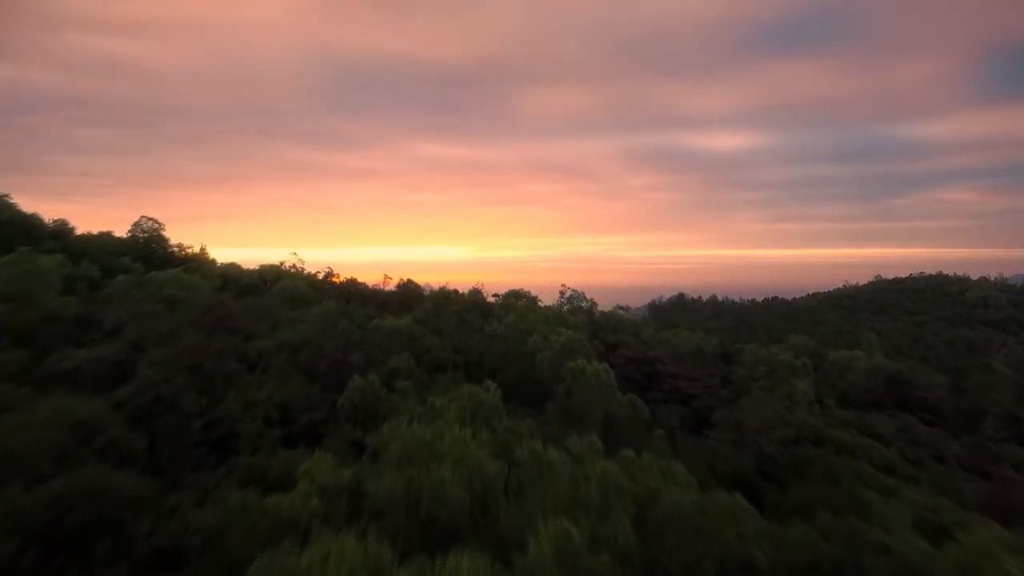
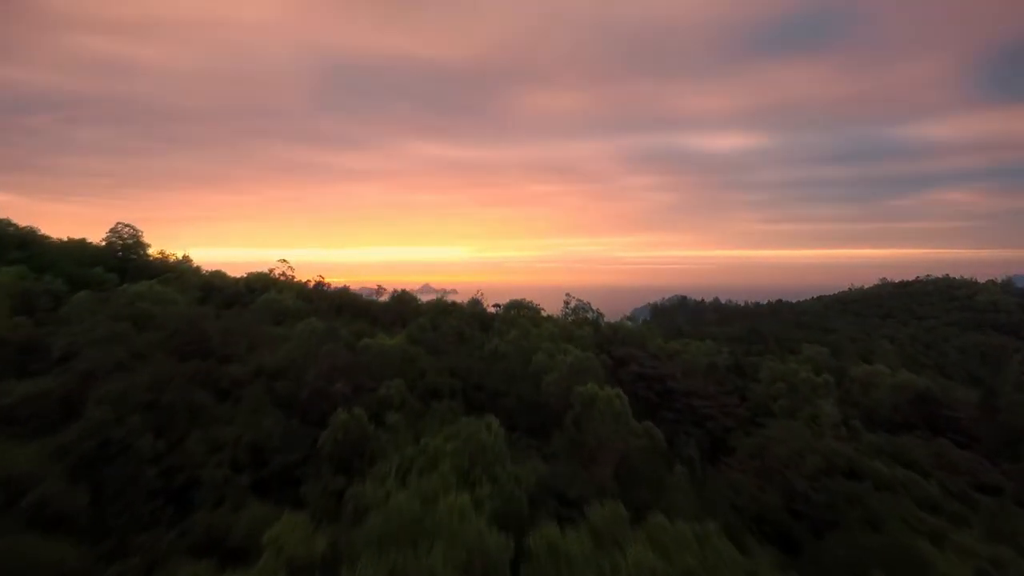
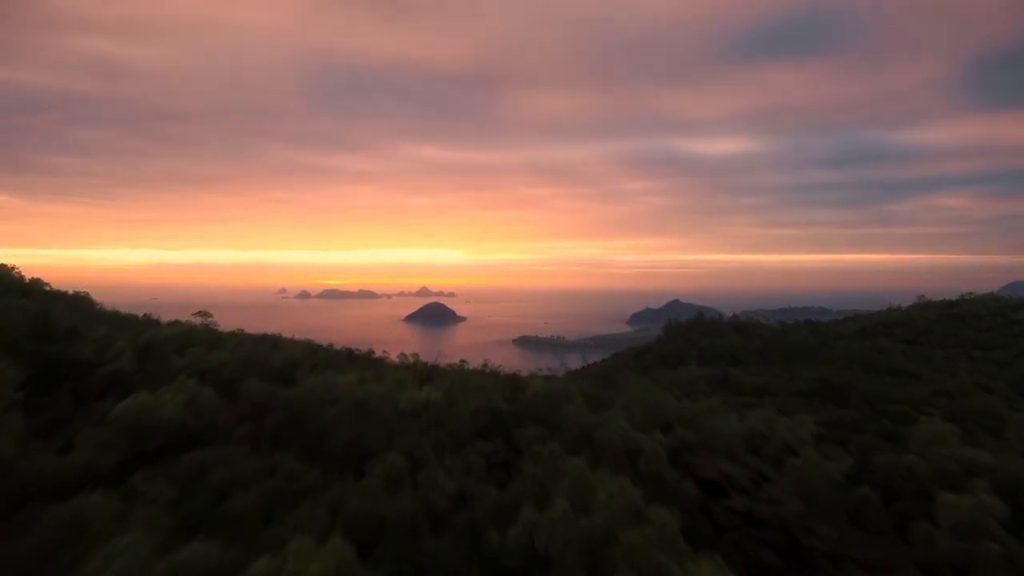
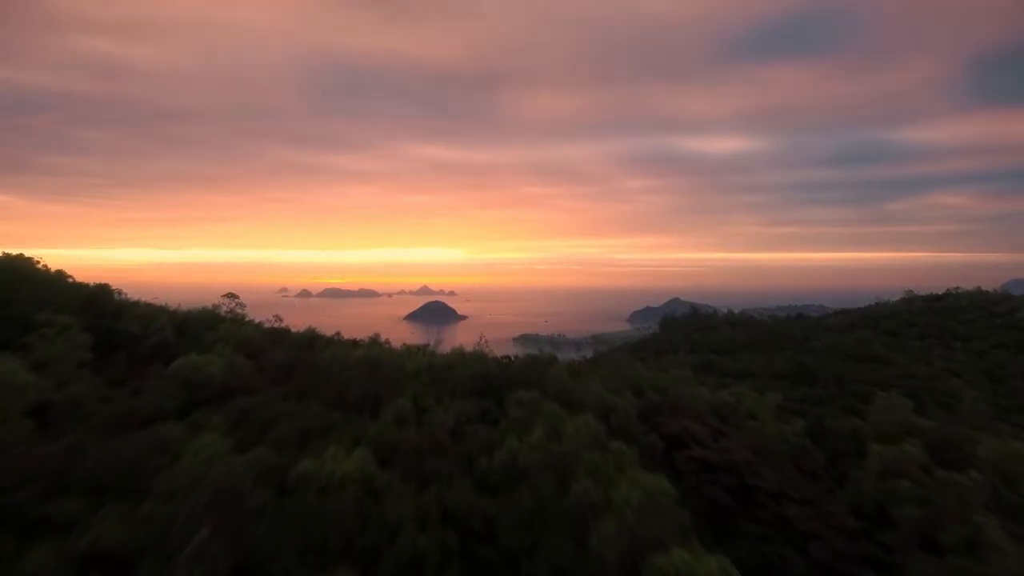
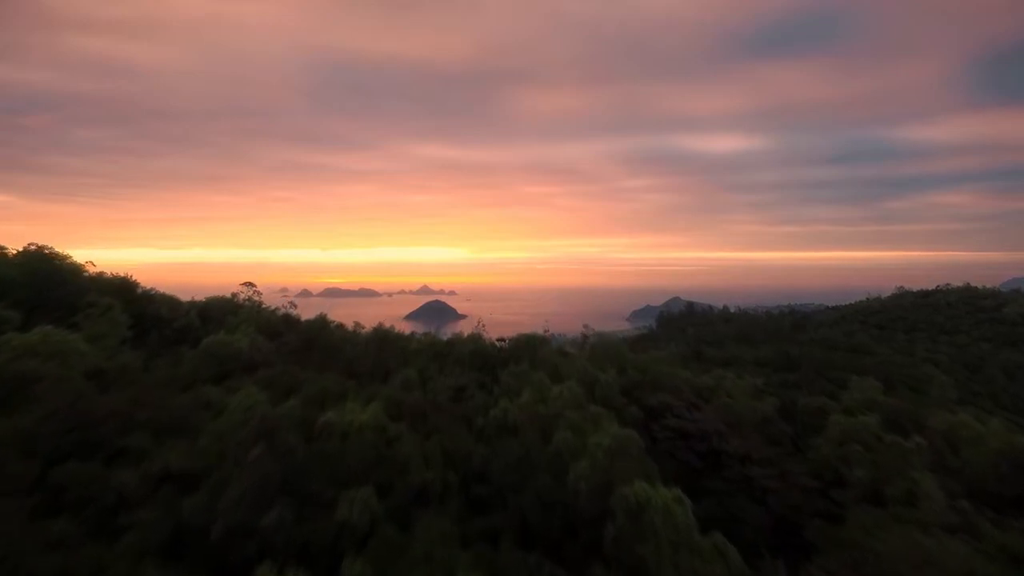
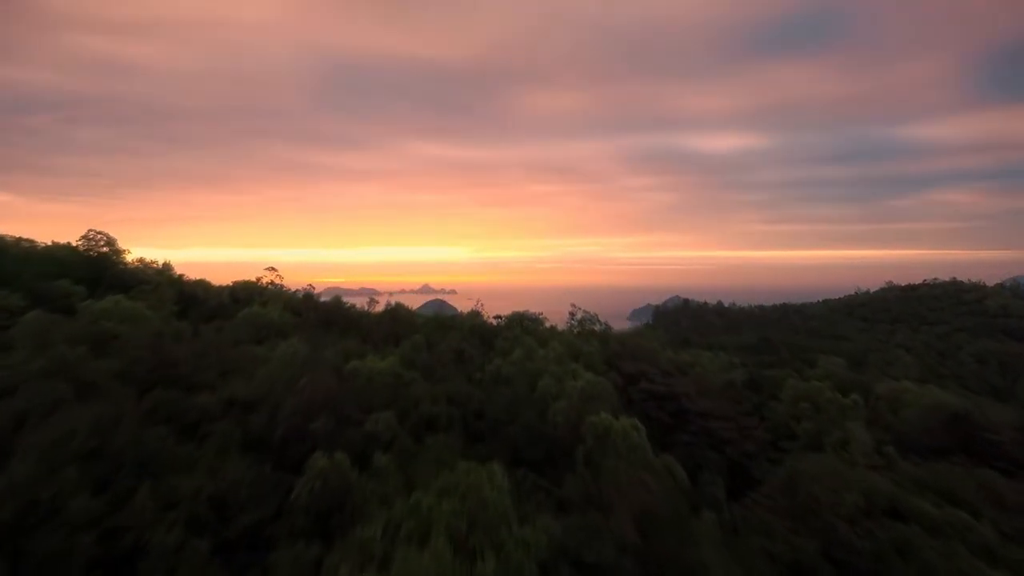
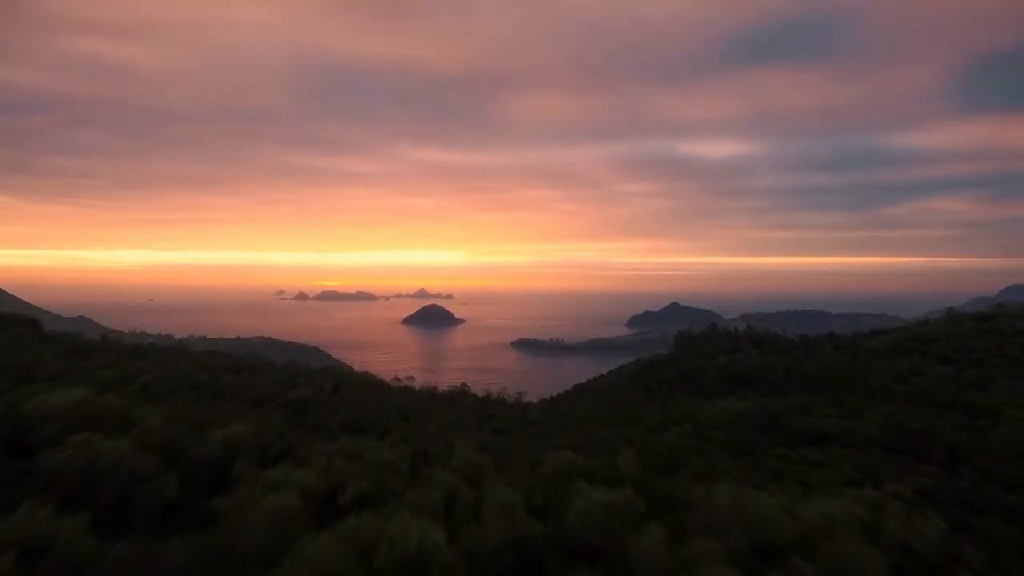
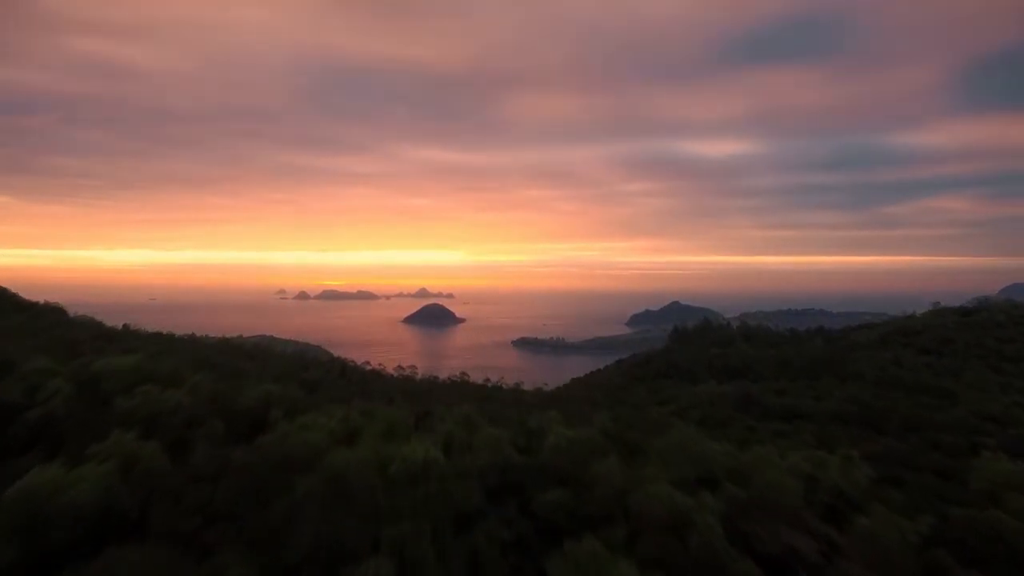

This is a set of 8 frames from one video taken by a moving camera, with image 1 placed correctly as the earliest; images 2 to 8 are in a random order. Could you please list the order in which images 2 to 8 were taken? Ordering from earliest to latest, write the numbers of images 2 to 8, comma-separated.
2, 6, 5, 4, 3, 8, 7
